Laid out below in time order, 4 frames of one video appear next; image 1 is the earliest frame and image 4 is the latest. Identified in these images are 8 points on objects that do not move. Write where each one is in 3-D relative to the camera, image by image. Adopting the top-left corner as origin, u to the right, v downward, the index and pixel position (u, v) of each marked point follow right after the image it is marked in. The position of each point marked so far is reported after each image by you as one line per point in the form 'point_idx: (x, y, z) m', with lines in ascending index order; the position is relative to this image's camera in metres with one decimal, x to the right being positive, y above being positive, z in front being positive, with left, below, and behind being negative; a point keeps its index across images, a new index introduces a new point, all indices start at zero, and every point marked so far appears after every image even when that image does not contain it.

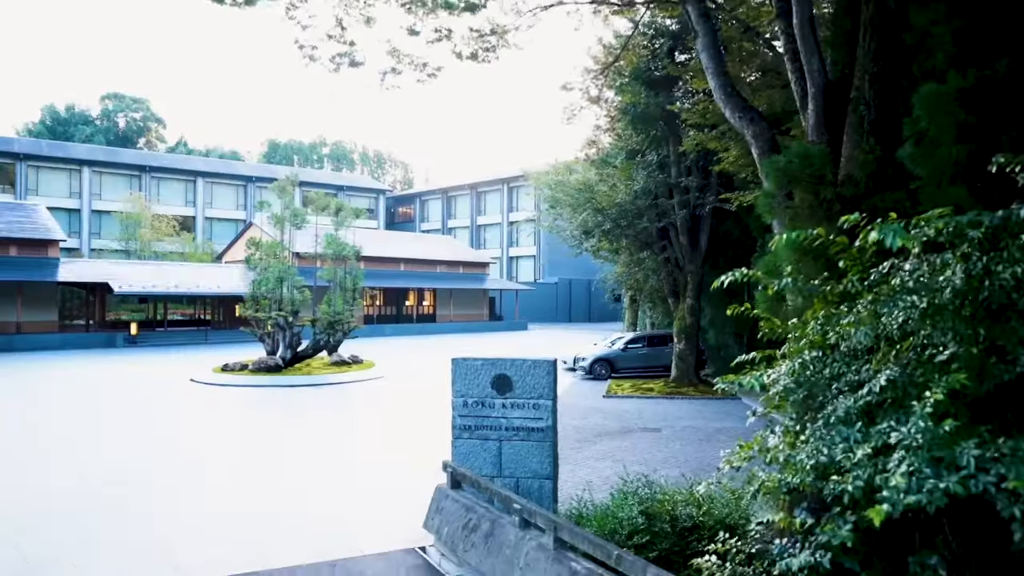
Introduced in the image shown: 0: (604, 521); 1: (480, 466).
0: (+0.7, -1.7, +5.3) m
1: (-0.3, -1.8, +7.2) m
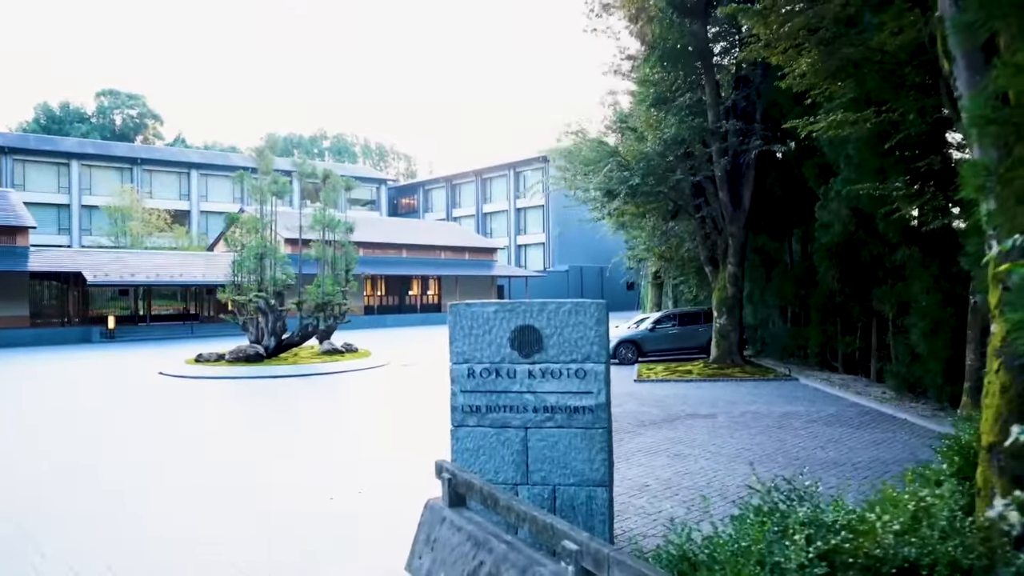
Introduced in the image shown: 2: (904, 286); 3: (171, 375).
0: (+0.9, -1.1, +2.8) m
1: (-0.1, -1.2, +4.7) m
2: (+6.4, 0.0, +11.8) m
3: (-8.8, -2.2, +18.7) m
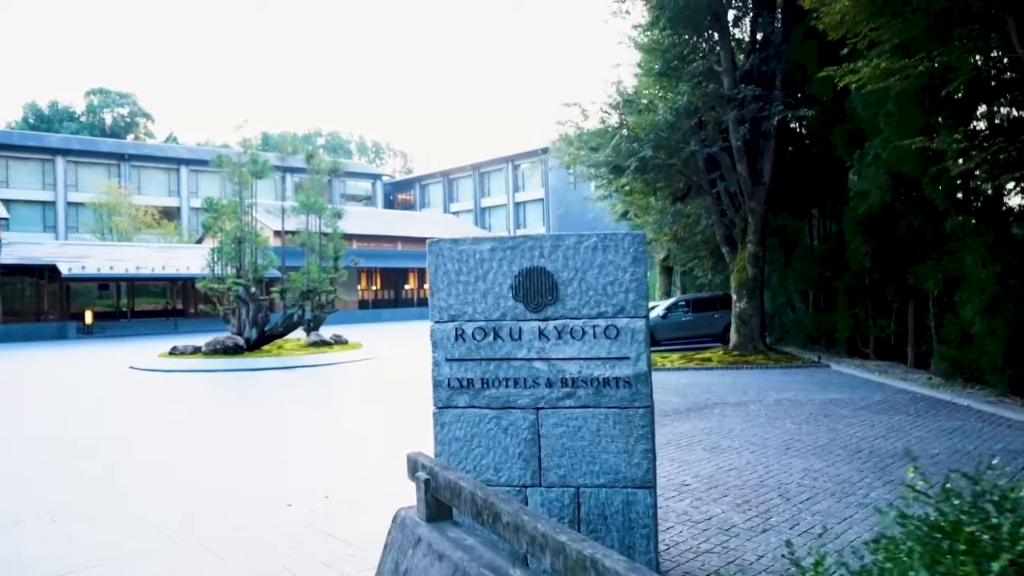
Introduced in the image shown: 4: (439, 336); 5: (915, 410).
0: (+0.9, -0.7, +1.5) m
1: (-0.1, -0.8, +3.5) m
2: (+6.4, +0.4, +10.6) m
3: (-8.8, -1.9, +17.4) m
4: (-0.3, -0.2, +3.5) m
5: (+4.6, -1.4, +8.4) m
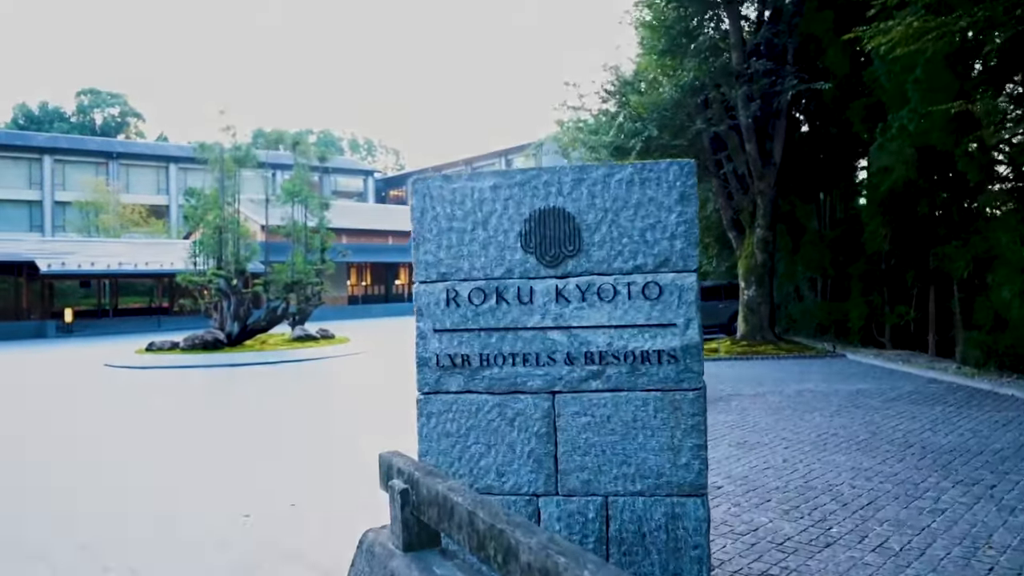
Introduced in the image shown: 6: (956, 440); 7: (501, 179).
0: (+0.9, -0.5, +0.7) m
1: (-0.1, -0.7, +2.7) m
2: (+6.3, +0.7, +9.8) m
3: (-8.9, -1.8, +16.6) m
4: (-0.3, 0.0, +2.7) m
5: (+4.6, -1.2, +7.6) m
6: (+3.5, -1.2, +5.8) m
7: (0.0, +0.4, +2.6) m
